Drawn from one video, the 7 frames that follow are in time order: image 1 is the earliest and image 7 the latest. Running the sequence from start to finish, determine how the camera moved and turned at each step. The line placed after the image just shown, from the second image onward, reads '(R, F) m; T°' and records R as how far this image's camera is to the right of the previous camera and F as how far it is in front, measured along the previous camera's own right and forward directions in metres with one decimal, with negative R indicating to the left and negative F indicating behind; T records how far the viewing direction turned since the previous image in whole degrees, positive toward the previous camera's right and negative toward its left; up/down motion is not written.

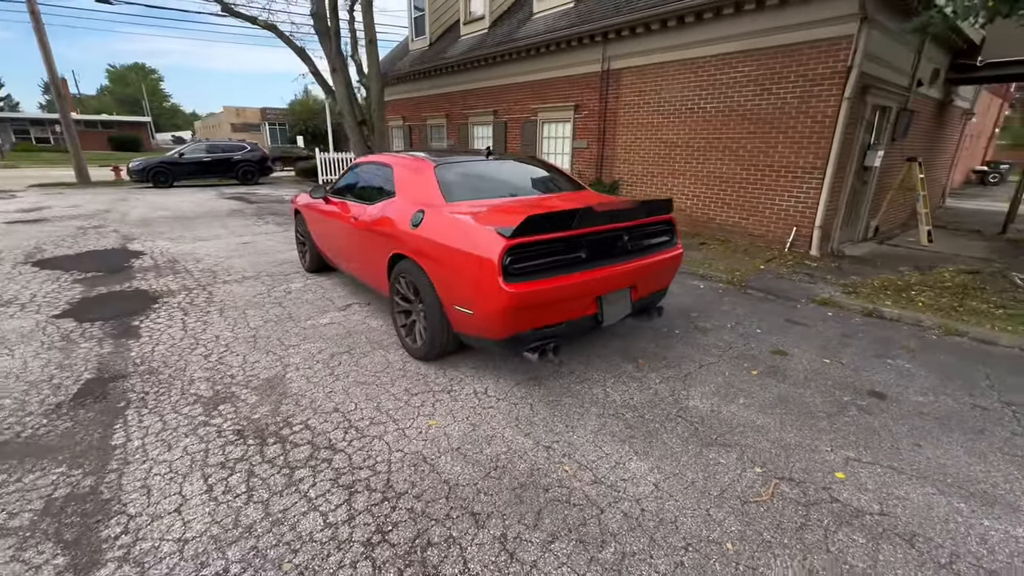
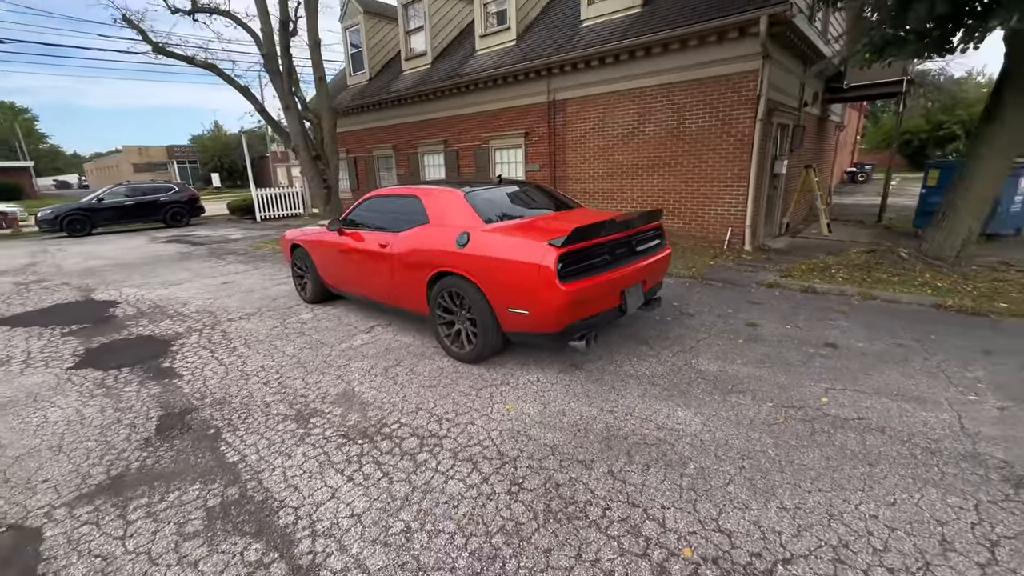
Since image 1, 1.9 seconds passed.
(-0.8, -0.5) m; +9°
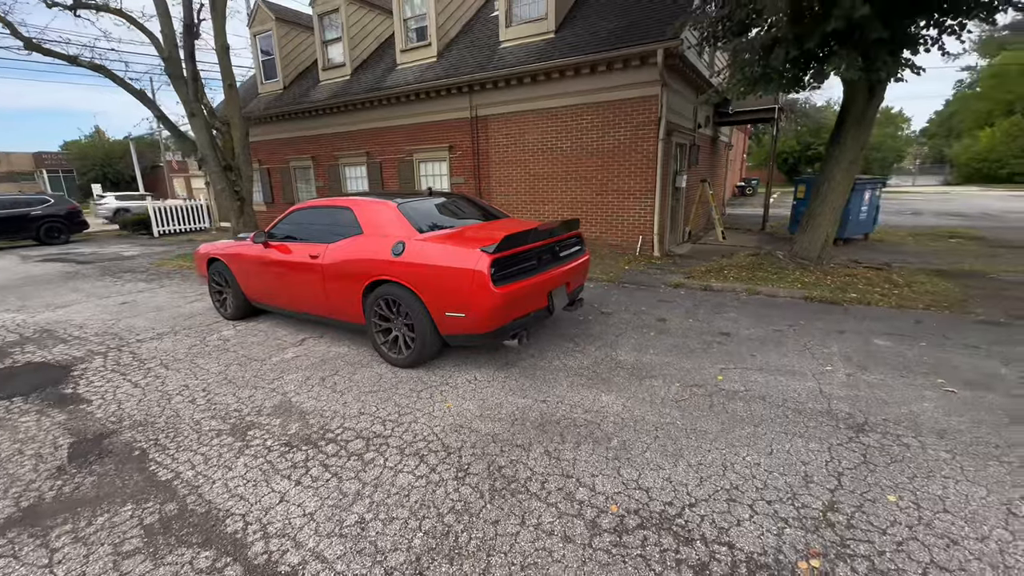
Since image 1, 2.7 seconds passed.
(-0.1, -0.2) m; +9°
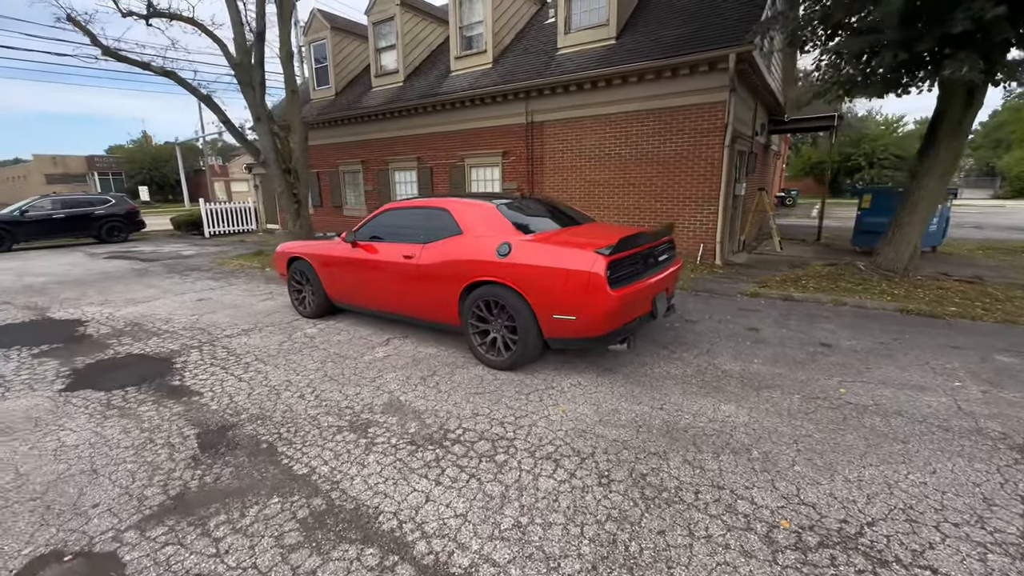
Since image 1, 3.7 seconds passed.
(-0.7, 0.0) m; -3°
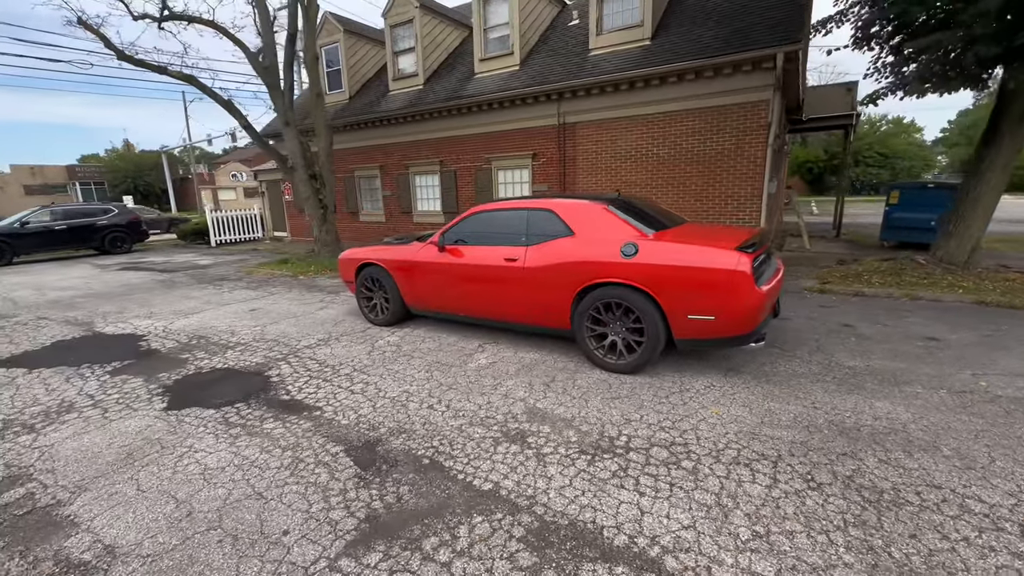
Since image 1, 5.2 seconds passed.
(-1.1, +0.1) m; +2°
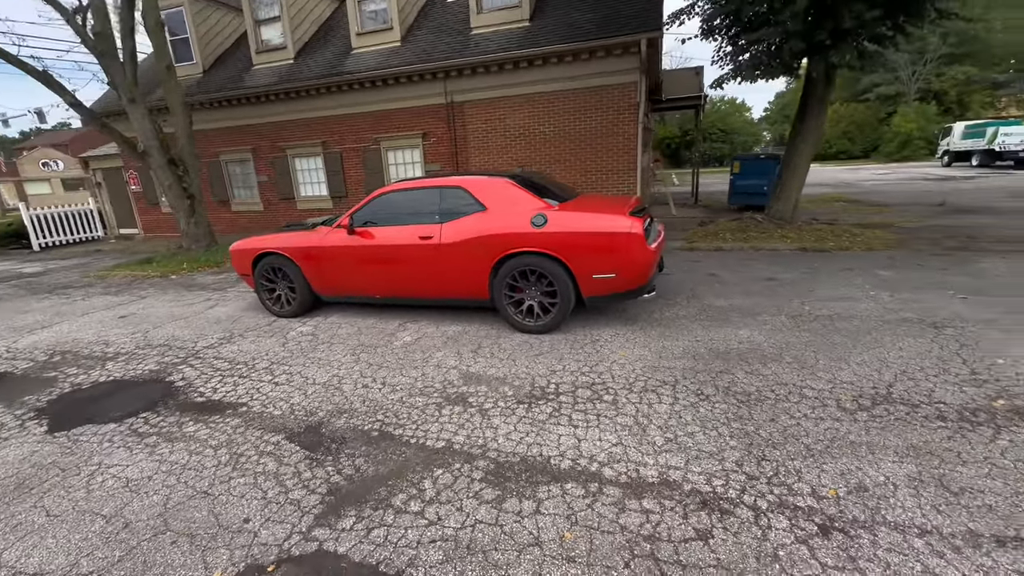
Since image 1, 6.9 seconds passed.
(-0.3, -0.2) m; +13°
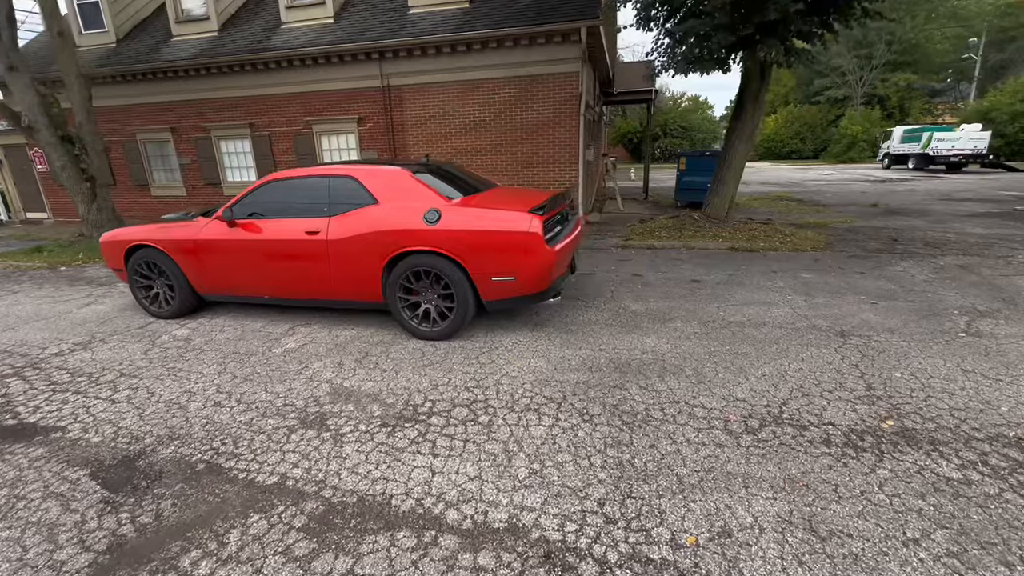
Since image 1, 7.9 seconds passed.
(+0.6, +0.3) m; +4°
